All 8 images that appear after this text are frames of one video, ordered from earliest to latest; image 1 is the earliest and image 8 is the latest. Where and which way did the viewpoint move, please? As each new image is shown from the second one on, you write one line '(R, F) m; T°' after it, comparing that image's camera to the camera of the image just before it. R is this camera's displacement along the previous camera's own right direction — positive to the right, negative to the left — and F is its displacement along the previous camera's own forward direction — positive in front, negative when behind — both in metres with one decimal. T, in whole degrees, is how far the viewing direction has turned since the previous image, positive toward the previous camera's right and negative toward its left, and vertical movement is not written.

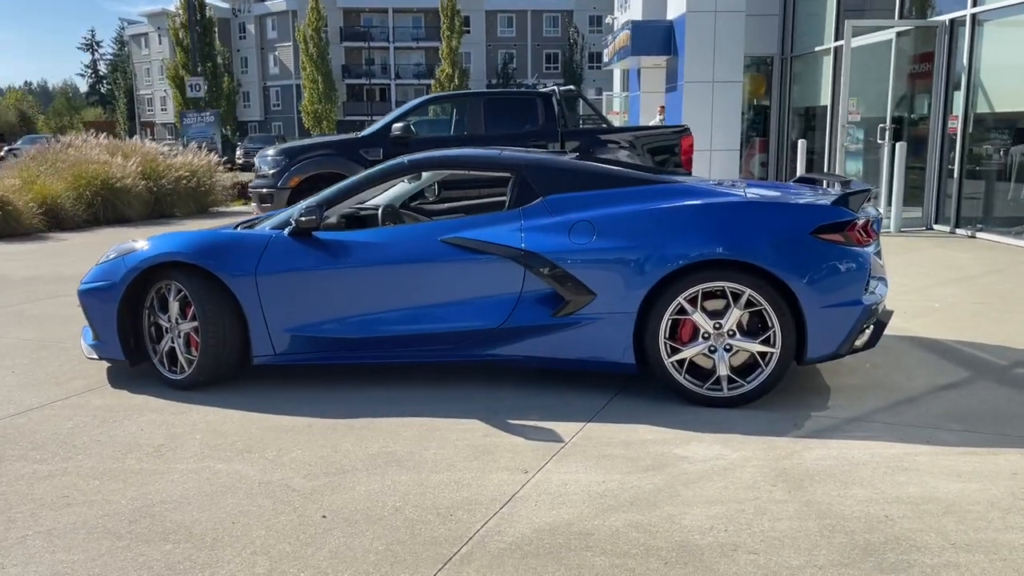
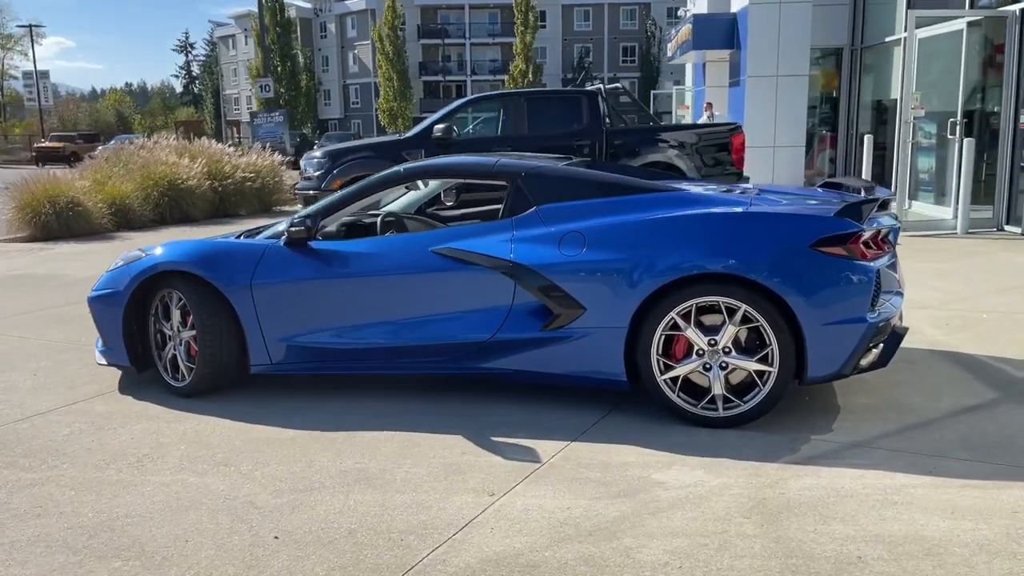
(+0.5, +0.1) m; -5°
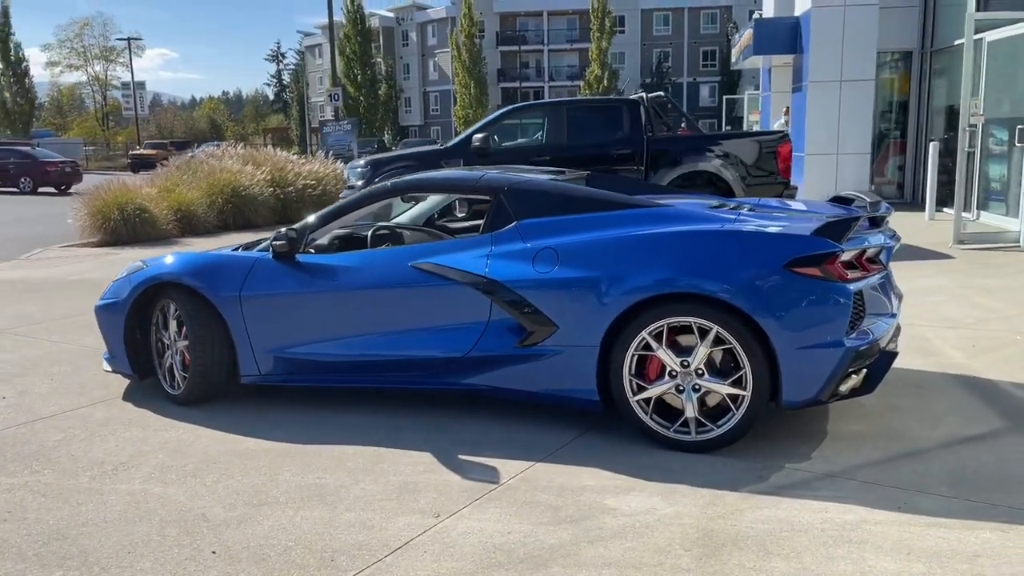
(+0.5, +0.1) m; -5°
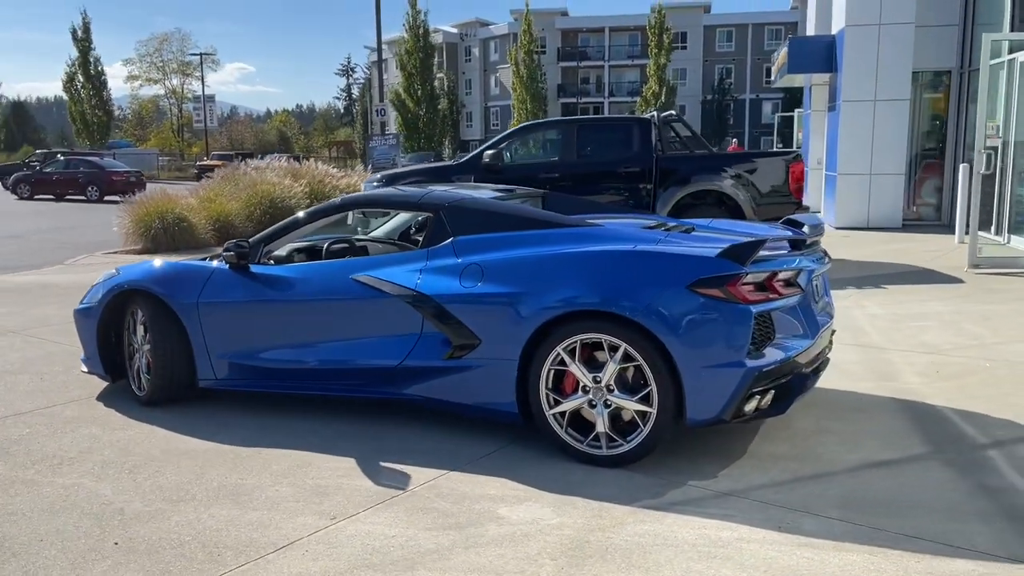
(+0.7, -0.1) m; -4°
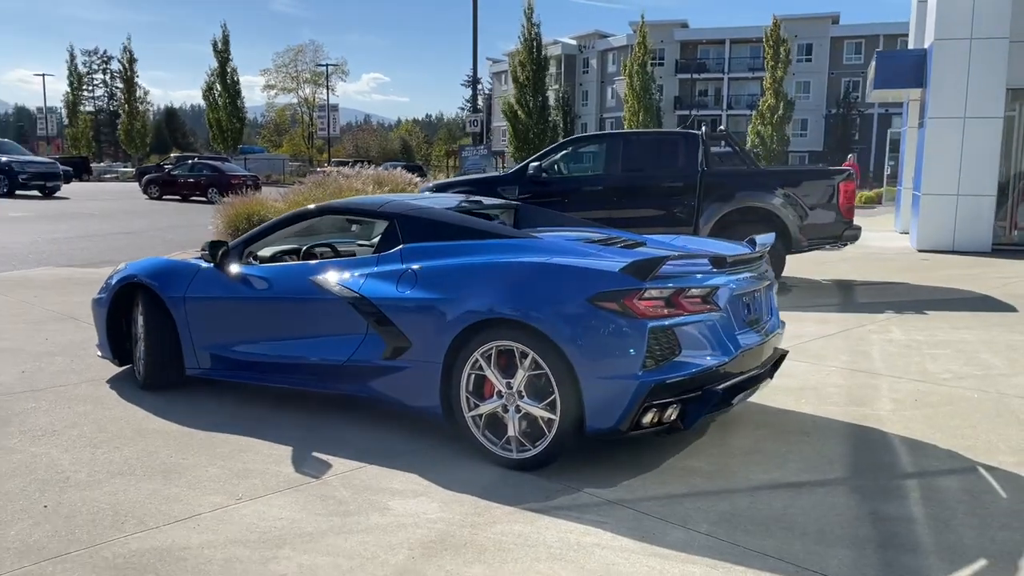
(+1.0, -0.1) m; -7°
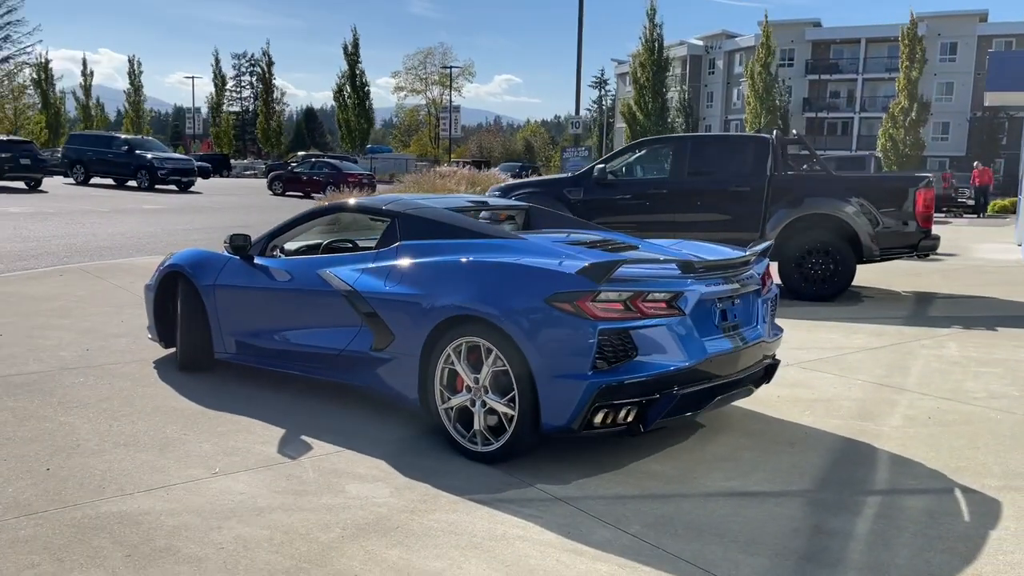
(+0.8, -0.1) m; -8°
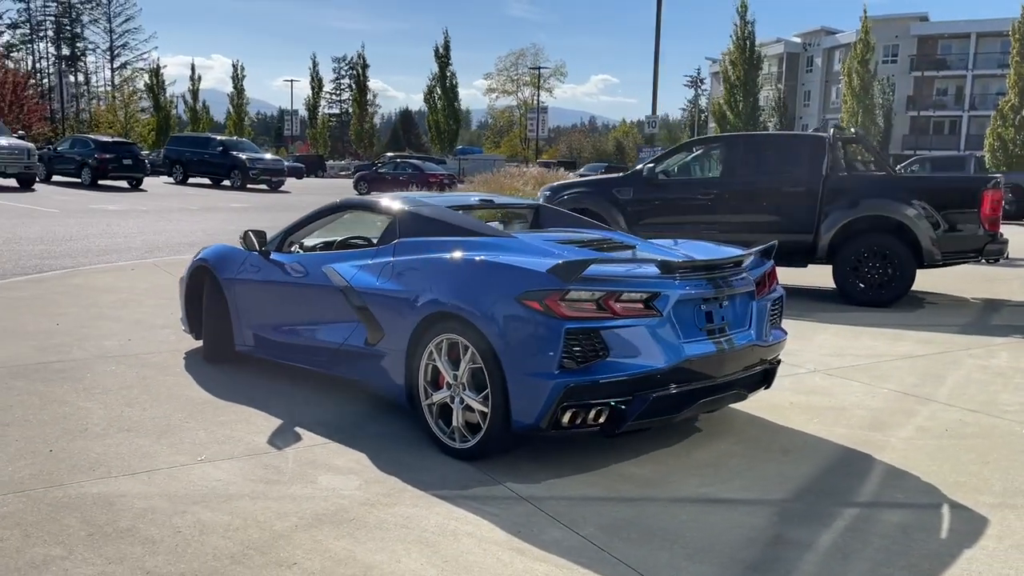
(+0.6, 0.0) m; -6°
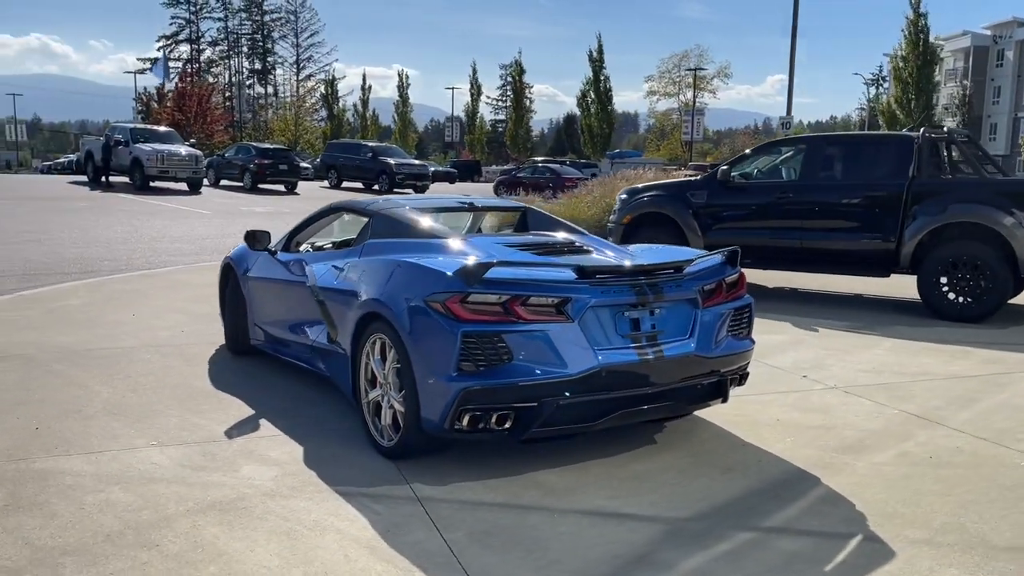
(+1.2, +0.1) m; -10°
